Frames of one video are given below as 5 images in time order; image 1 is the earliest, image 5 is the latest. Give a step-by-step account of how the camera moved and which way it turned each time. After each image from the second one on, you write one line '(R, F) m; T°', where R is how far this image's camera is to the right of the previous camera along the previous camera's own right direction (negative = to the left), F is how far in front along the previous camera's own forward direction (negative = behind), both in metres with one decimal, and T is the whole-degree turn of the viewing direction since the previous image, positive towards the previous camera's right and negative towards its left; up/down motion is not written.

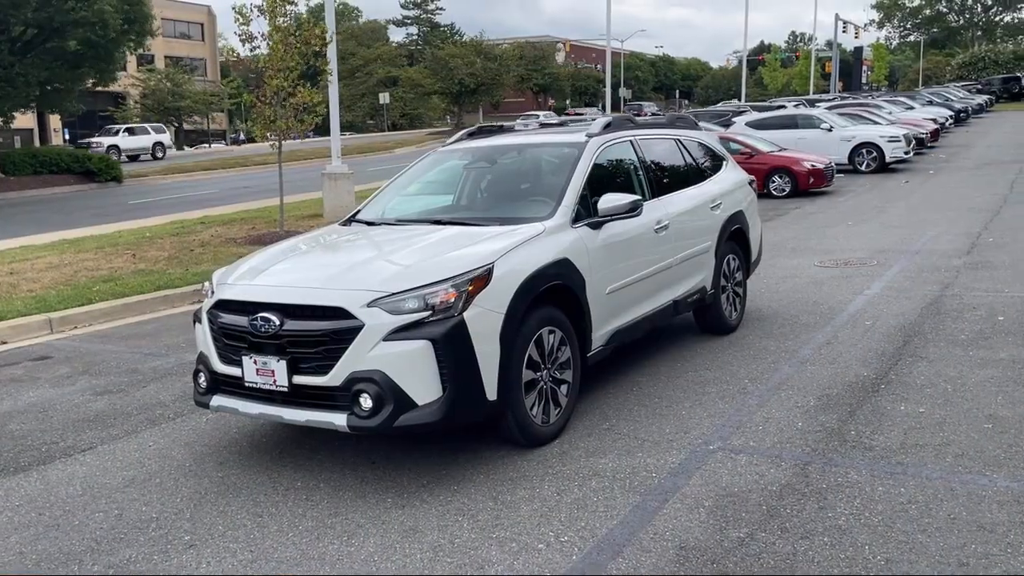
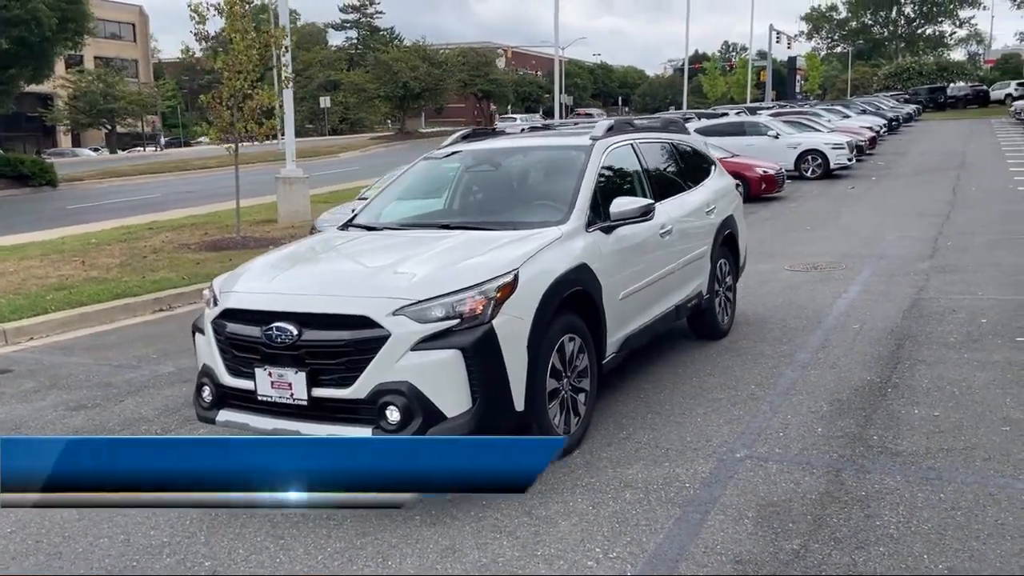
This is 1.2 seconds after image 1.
(-0.5, +0.2) m; +4°
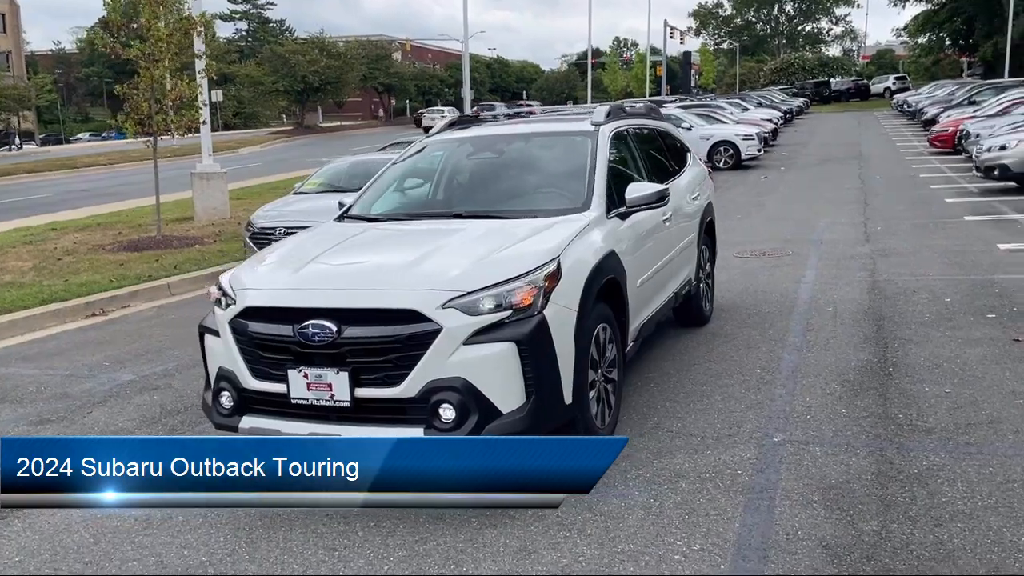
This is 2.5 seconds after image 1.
(-0.7, +0.2) m; +7°
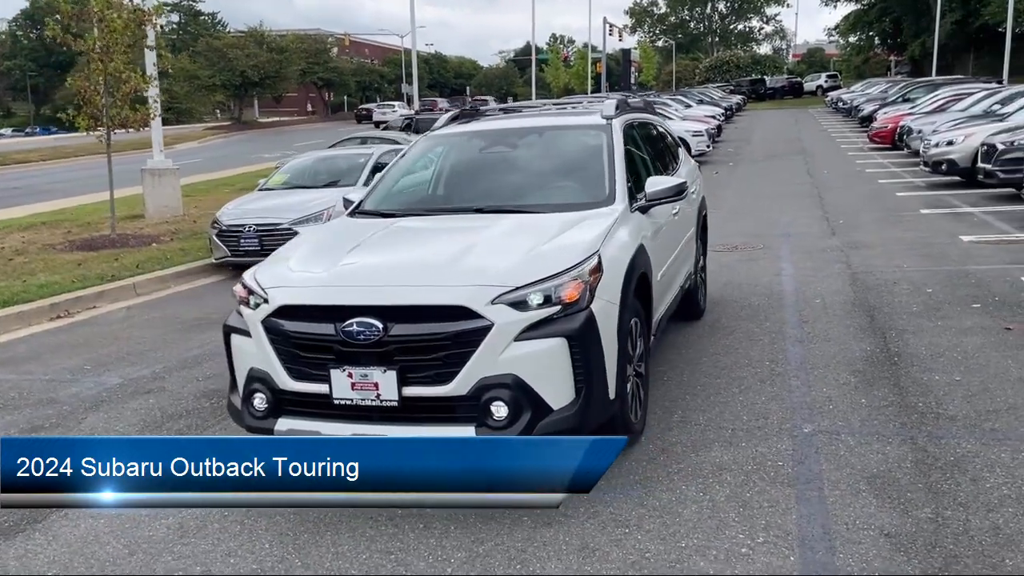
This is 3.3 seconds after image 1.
(-0.5, +0.1) m; +4°
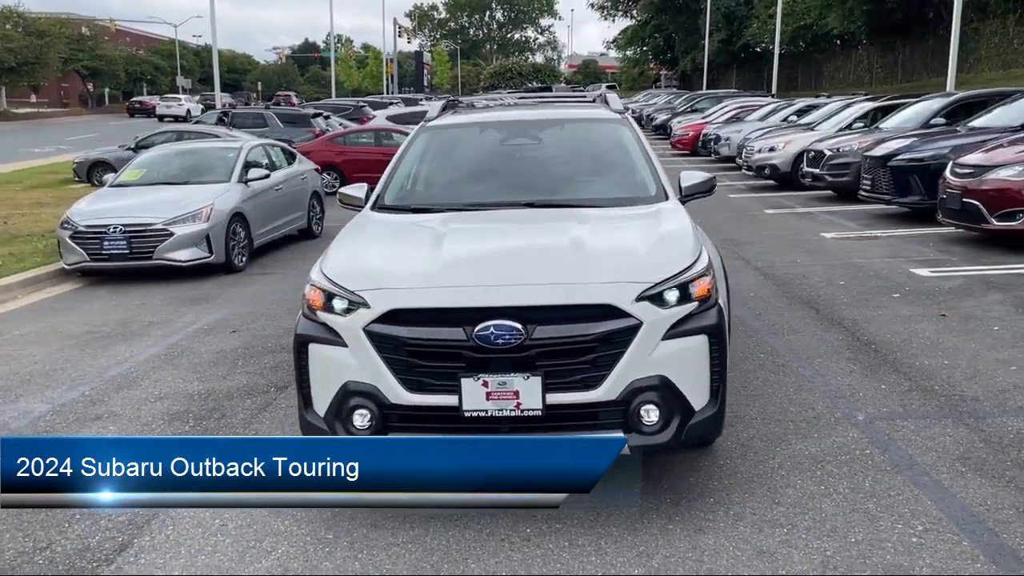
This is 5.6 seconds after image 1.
(-1.5, +0.5) m; +14°
